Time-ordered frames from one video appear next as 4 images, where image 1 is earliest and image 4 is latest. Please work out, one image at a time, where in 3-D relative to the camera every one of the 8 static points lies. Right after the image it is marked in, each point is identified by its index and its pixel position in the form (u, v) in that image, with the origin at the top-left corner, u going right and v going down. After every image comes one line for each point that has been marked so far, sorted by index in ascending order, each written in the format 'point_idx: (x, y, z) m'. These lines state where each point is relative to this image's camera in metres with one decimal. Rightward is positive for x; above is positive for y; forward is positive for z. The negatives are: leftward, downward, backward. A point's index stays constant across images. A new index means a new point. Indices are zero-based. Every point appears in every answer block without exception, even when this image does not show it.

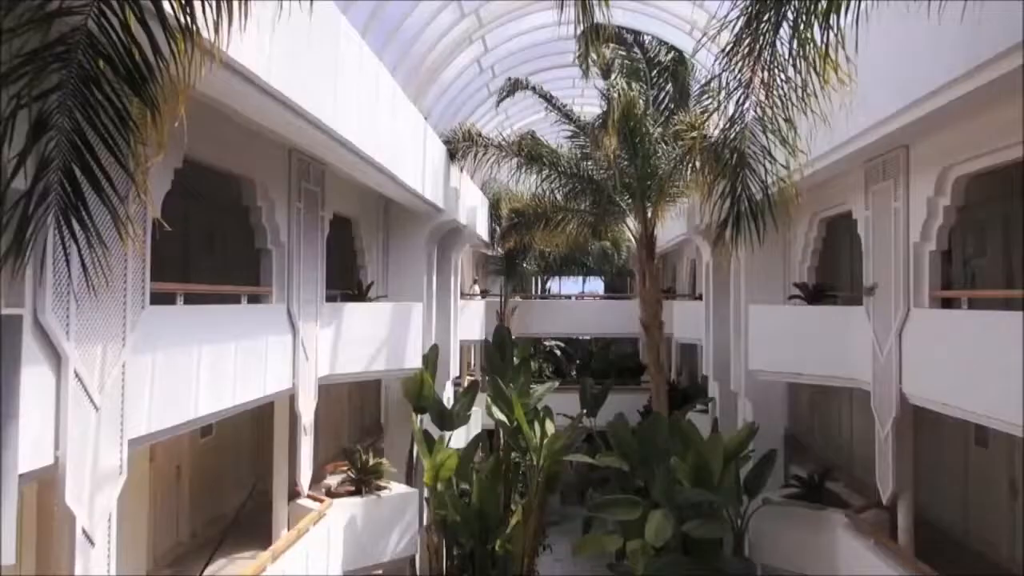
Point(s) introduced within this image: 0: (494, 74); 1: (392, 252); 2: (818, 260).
0: (-0.3, +3.7, +13.4) m
1: (-1.9, +0.6, +12.3) m
2: (+4.4, +0.4, +11.1) m
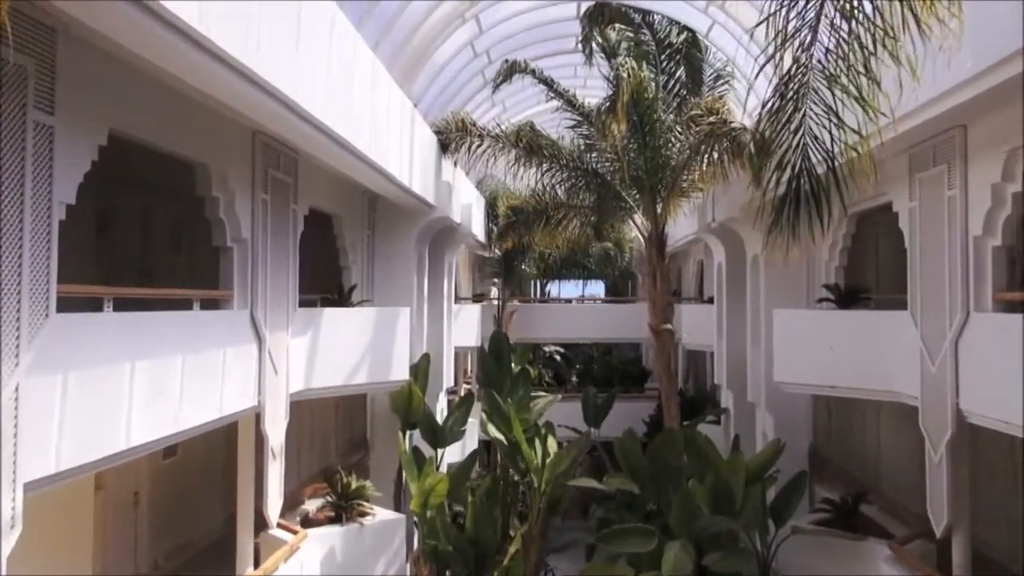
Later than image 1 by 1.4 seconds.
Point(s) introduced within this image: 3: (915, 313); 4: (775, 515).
0: (-0.3, +3.6, +12.4) m
1: (-1.9, +0.5, +11.3) m
2: (+4.3, +0.4, +10.1) m
3: (+3.8, -0.2, +7.4) m
4: (+3.0, -2.6, +8.9) m
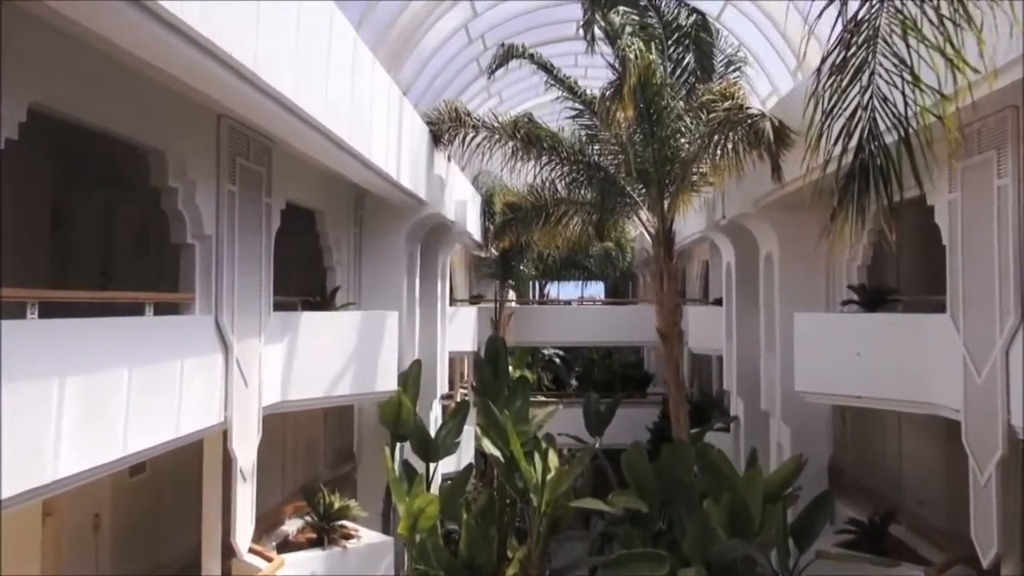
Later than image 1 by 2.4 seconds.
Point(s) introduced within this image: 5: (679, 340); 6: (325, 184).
0: (-0.4, +3.6, +11.6) m
1: (-2.0, +0.5, +10.5) m
2: (+4.3, +0.3, +9.4) m
3: (+3.8, -0.2, +6.7) m
4: (+3.0, -2.6, +8.1) m
5: (+2.1, -0.7, +9.9) m
6: (-2.2, +1.2, +9.2) m
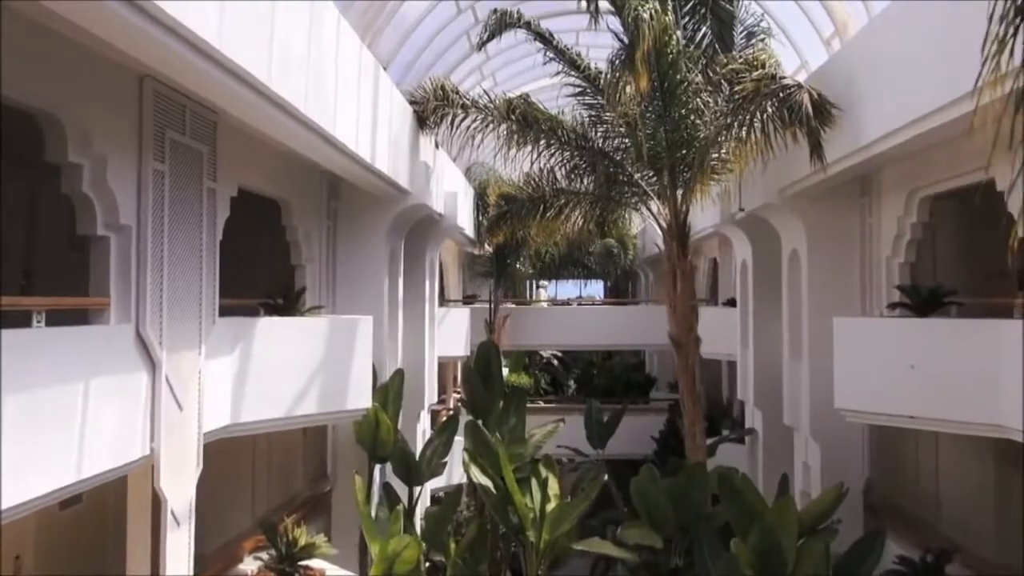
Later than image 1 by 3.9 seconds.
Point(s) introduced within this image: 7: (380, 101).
0: (-0.5, +3.6, +10.5) m
1: (-2.0, +0.5, +9.4) m
2: (+4.2, +0.3, +8.2) m
3: (+3.7, -0.3, +5.5) m
4: (+2.9, -2.6, +7.0) m
5: (+2.1, -0.7, +8.8) m
6: (-2.3, +1.2, +8.0) m
7: (-1.3, +1.8, +7.7) m
